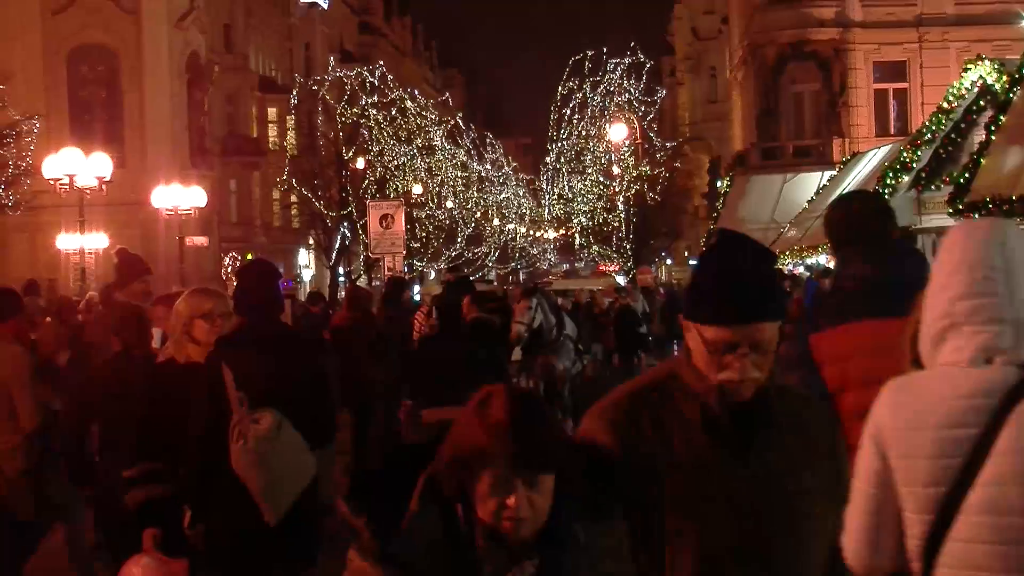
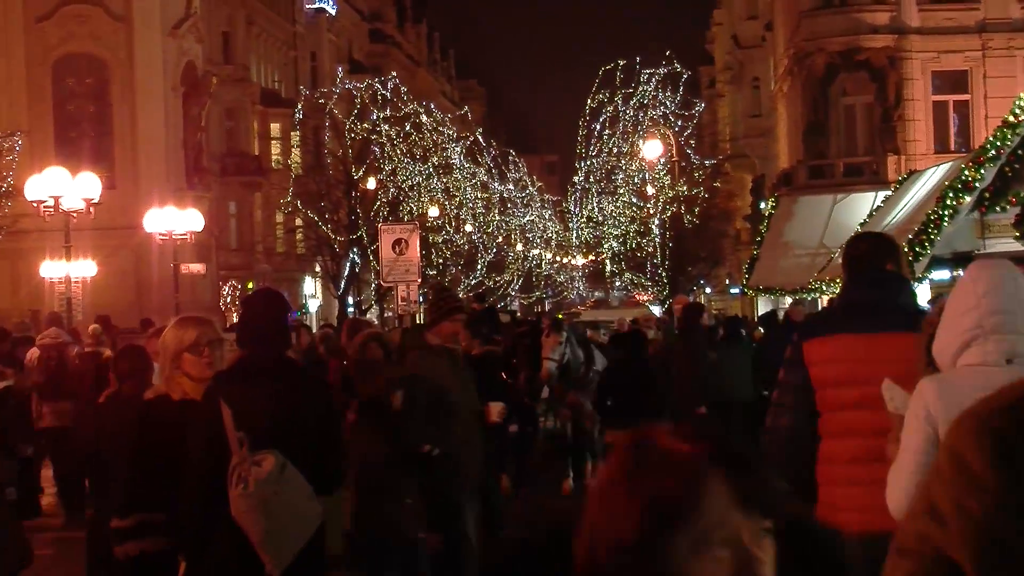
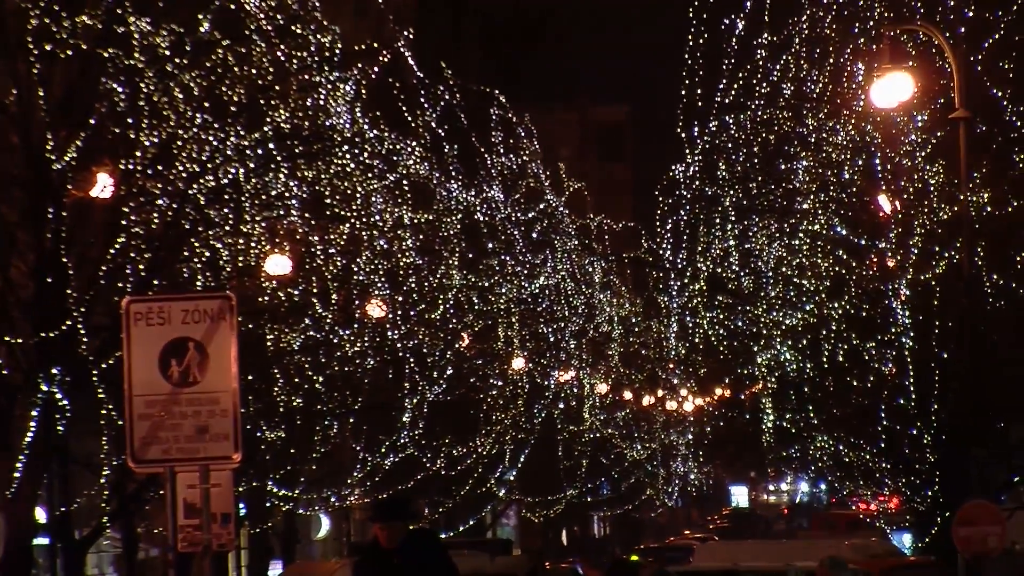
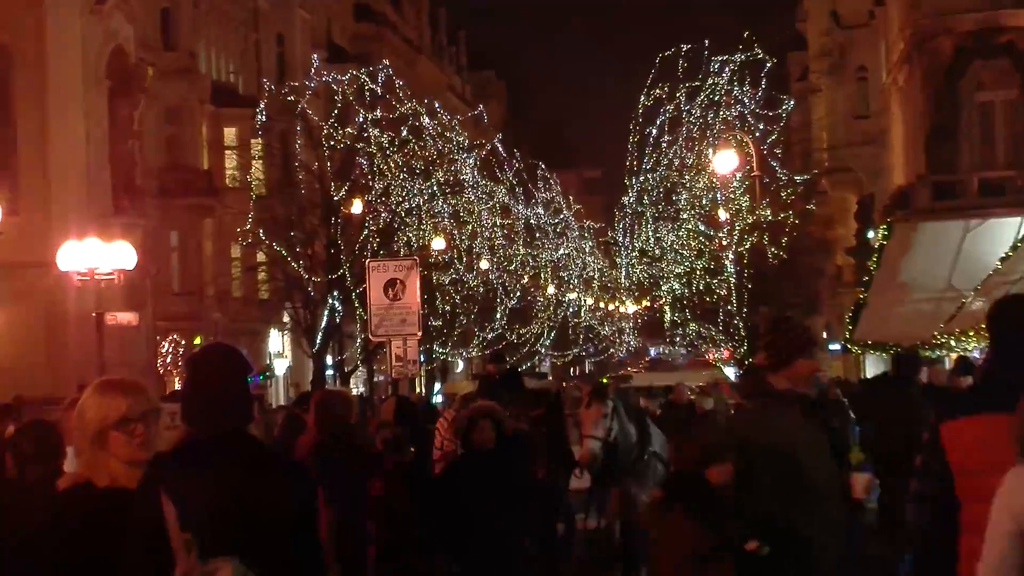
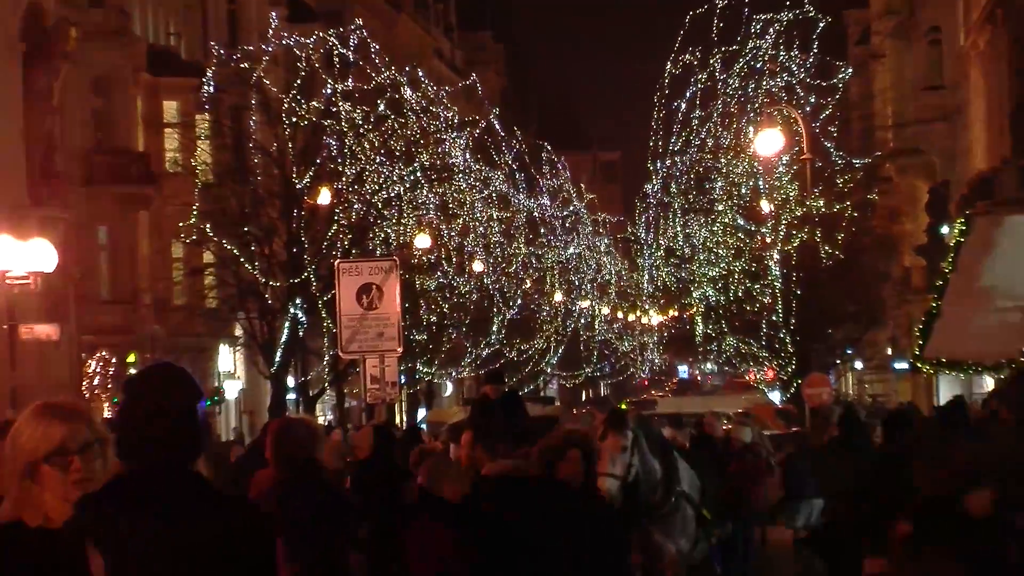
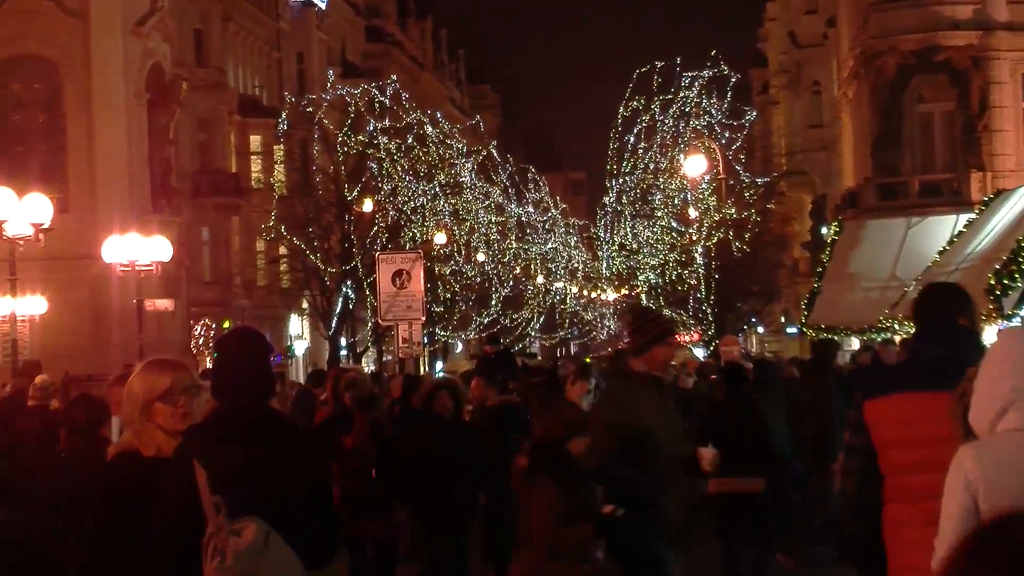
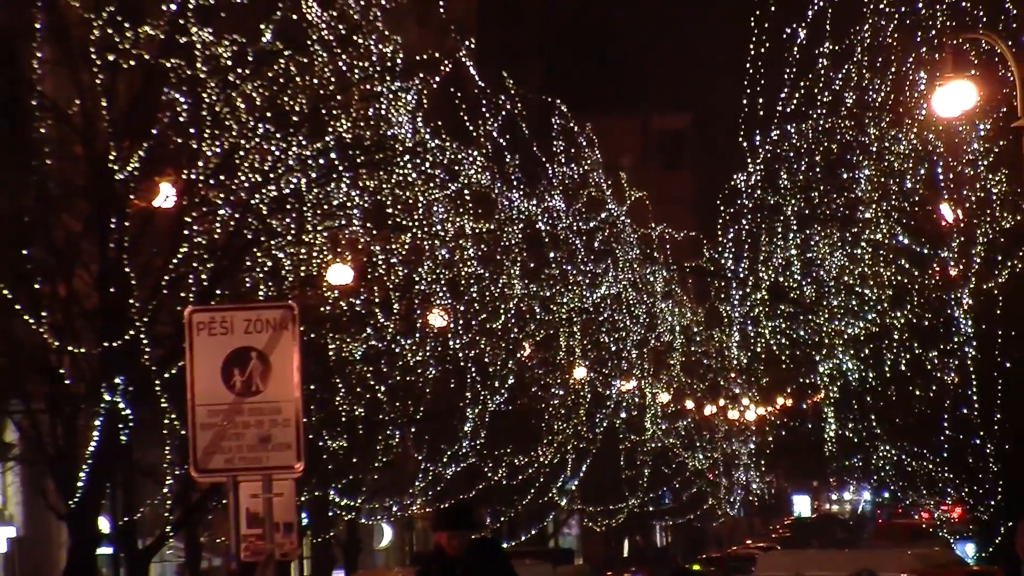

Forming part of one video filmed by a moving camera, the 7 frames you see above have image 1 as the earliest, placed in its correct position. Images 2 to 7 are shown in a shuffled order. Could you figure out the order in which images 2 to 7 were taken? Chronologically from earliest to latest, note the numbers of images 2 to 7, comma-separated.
2, 6, 4, 5, 7, 3
